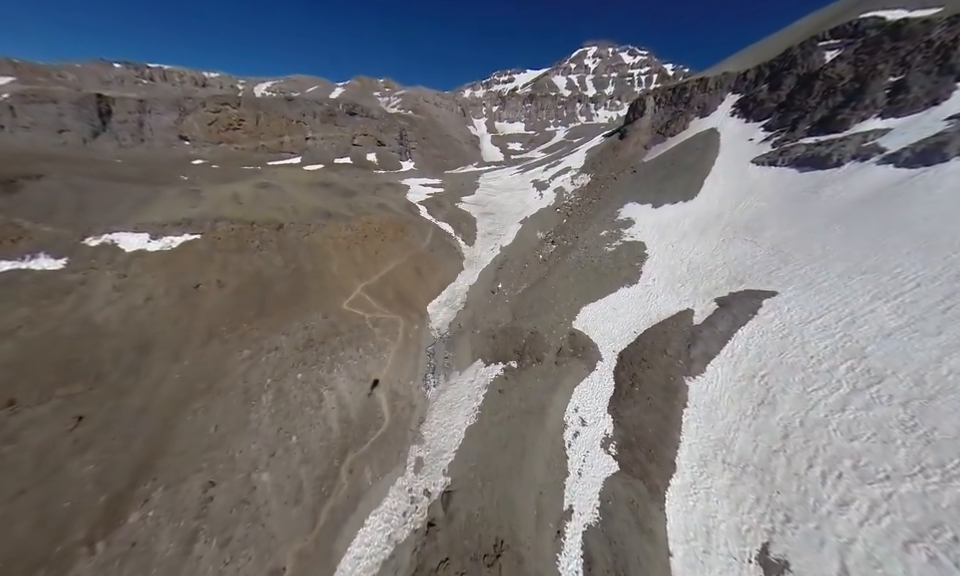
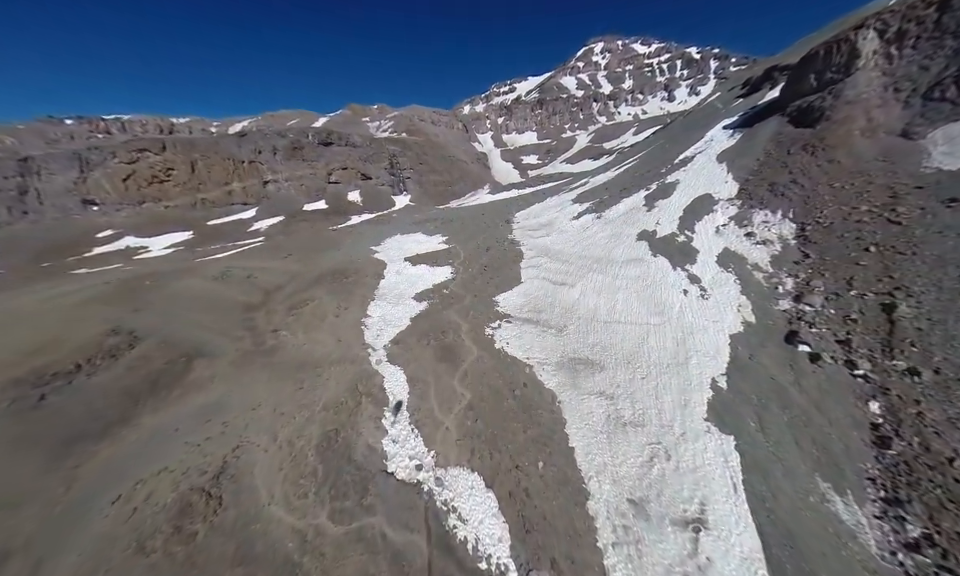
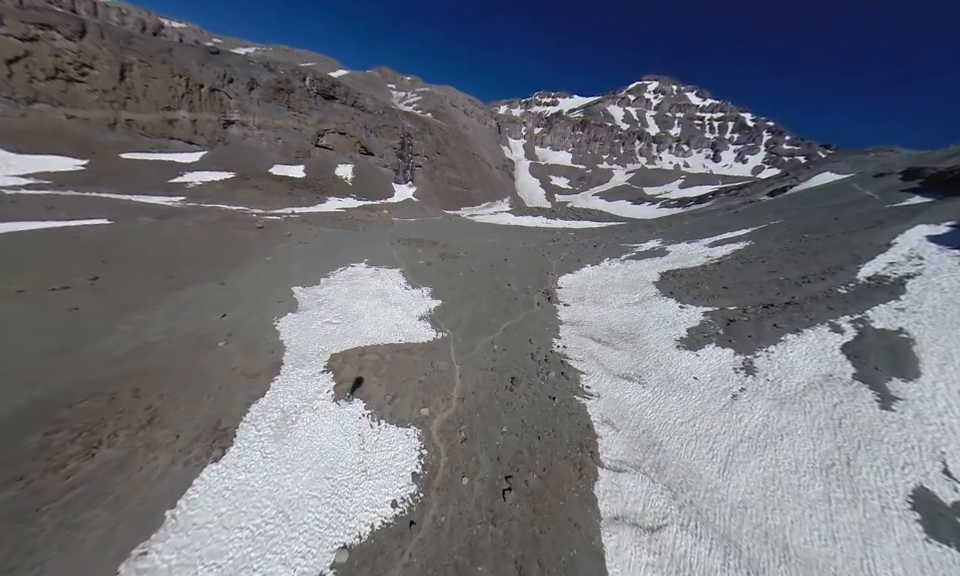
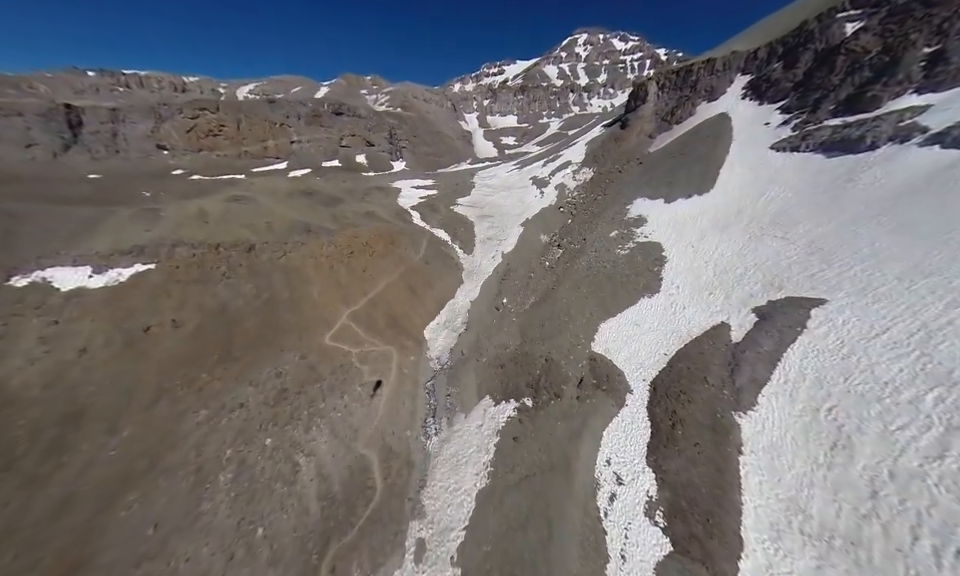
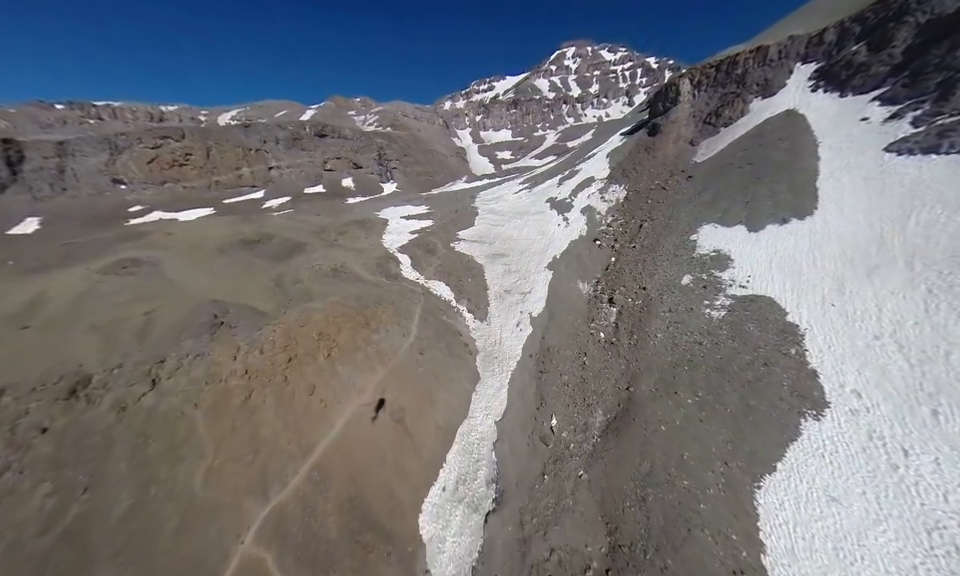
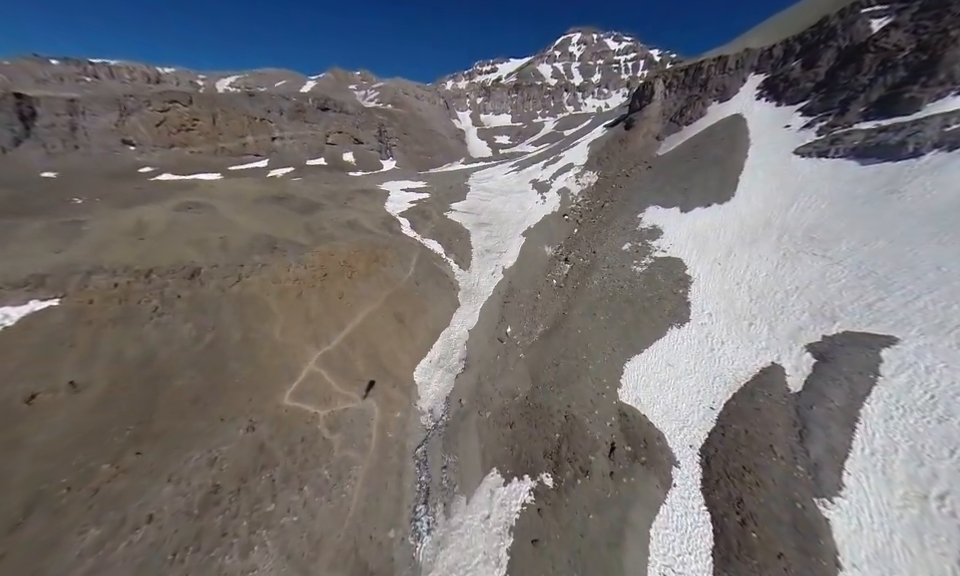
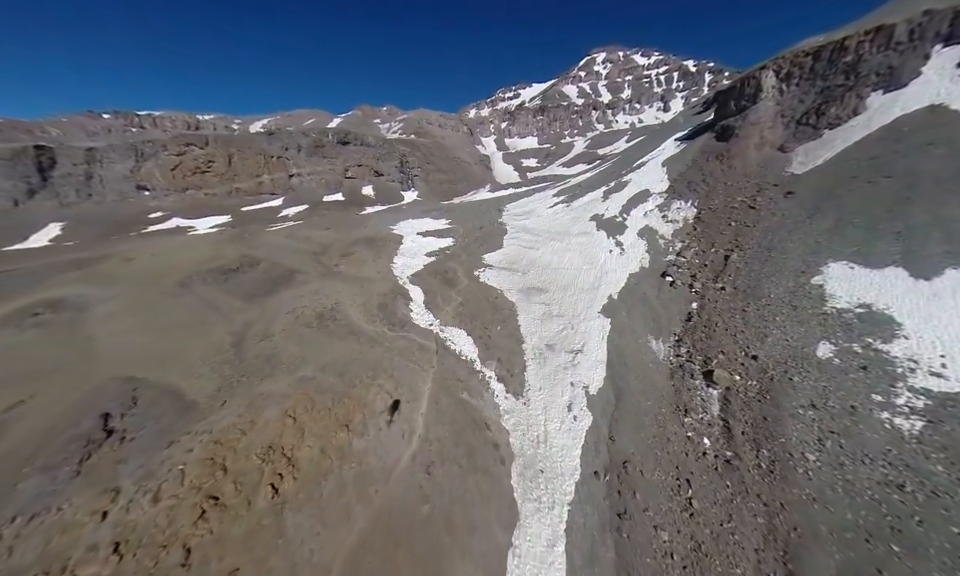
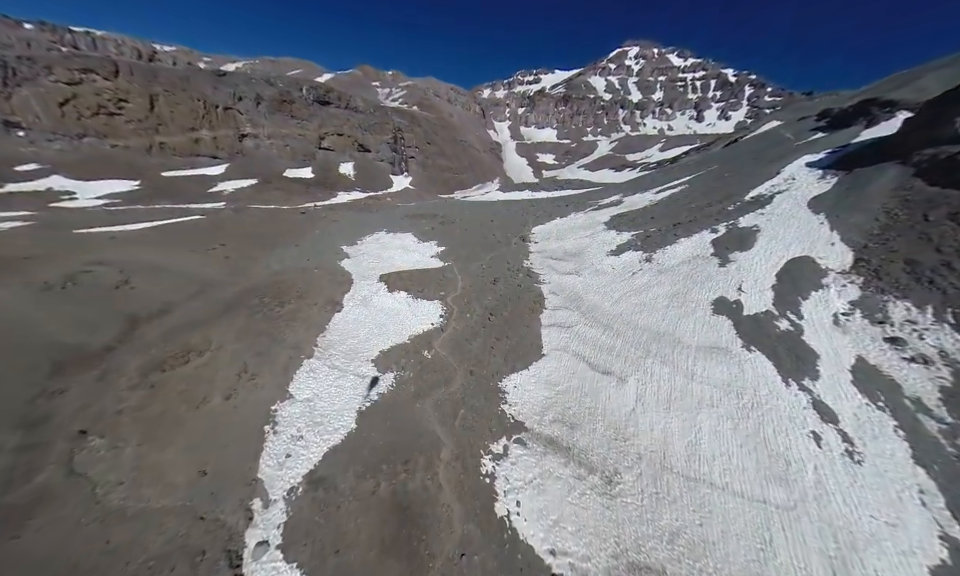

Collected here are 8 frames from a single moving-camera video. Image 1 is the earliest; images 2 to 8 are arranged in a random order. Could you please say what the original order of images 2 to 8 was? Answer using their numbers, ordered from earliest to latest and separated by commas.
4, 6, 5, 7, 2, 8, 3
